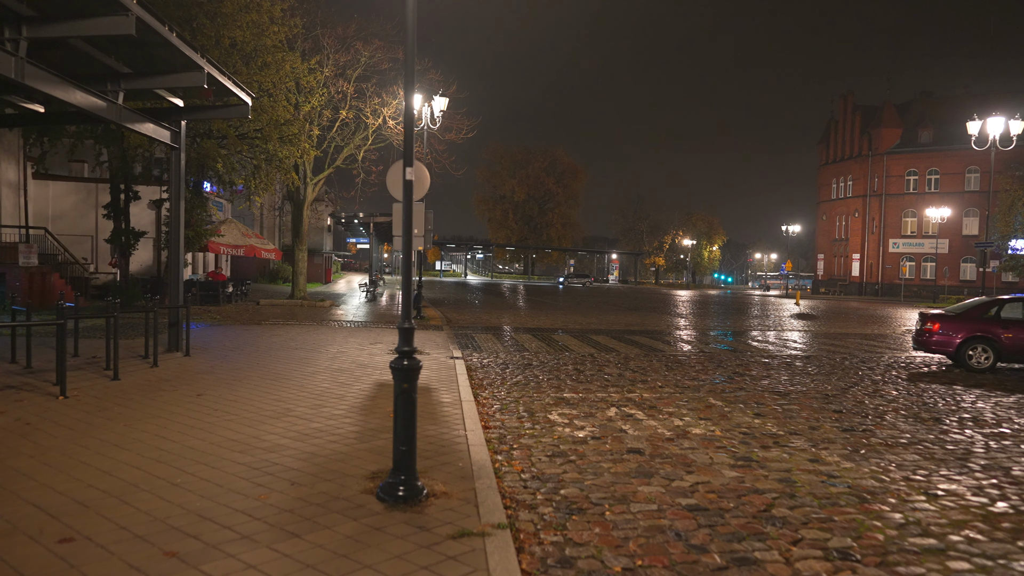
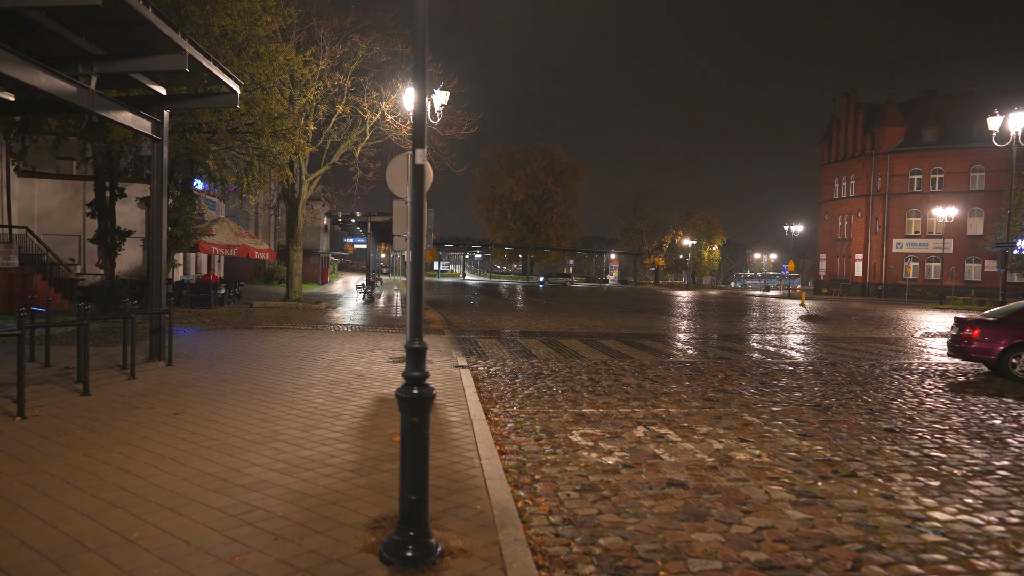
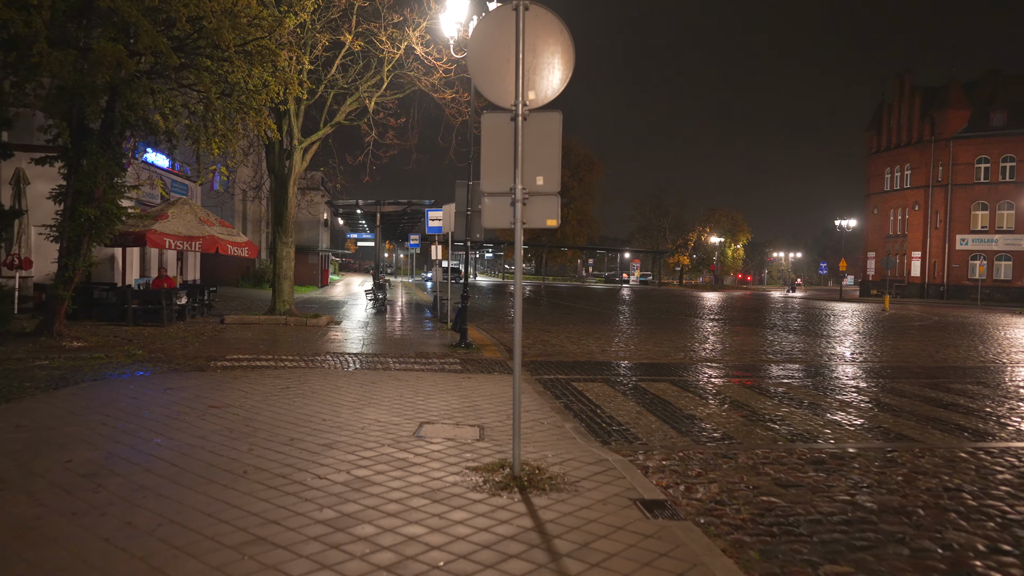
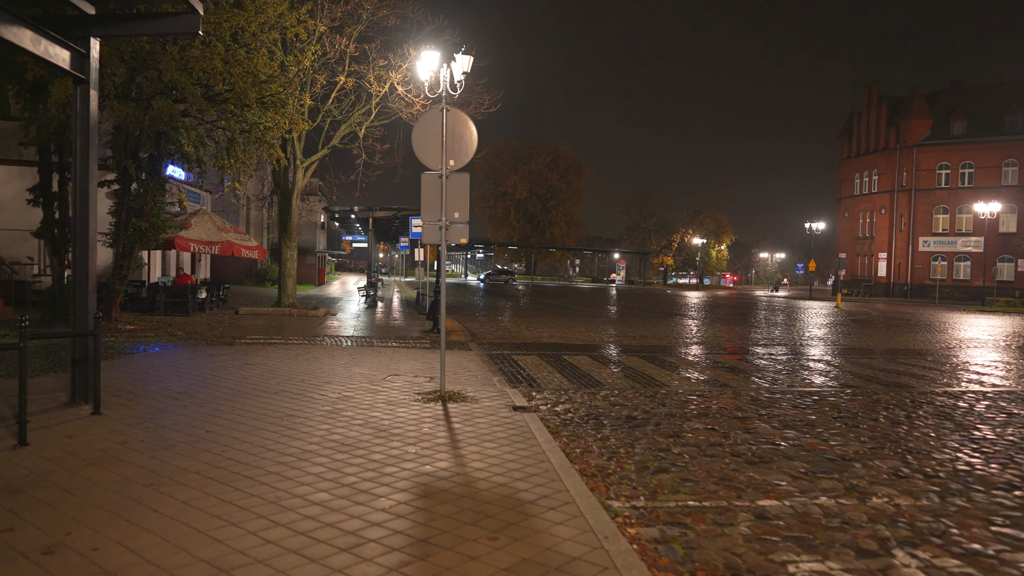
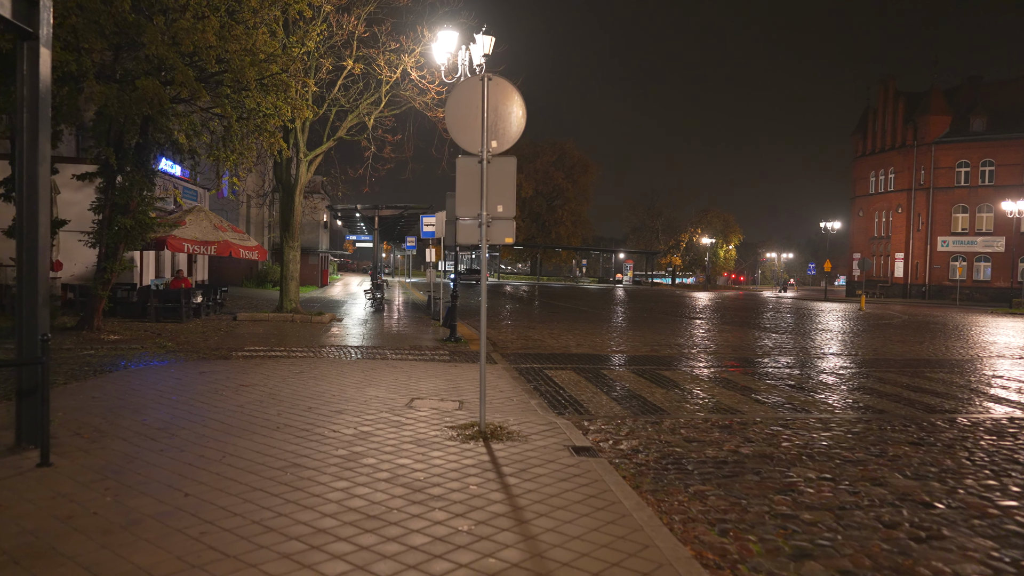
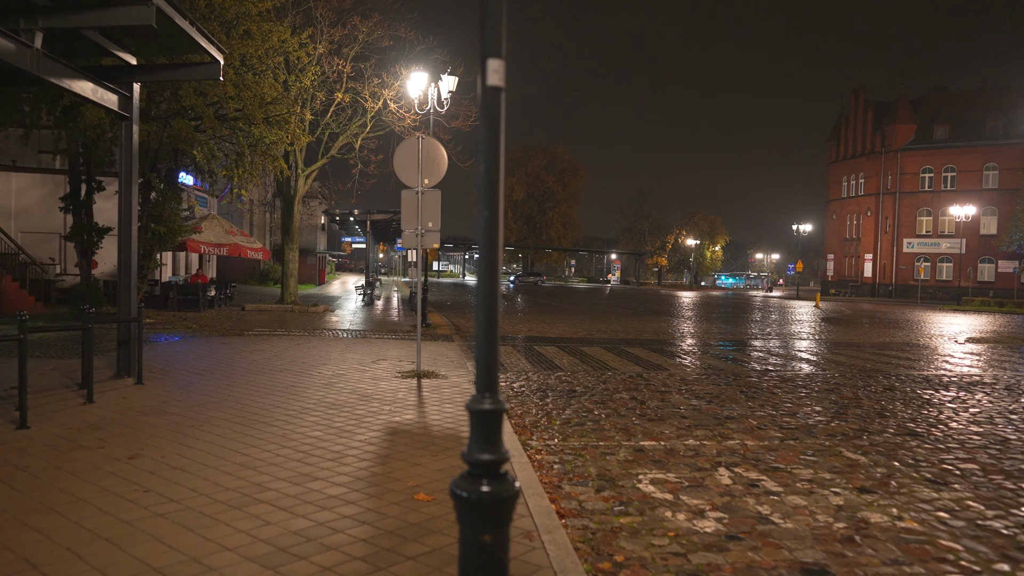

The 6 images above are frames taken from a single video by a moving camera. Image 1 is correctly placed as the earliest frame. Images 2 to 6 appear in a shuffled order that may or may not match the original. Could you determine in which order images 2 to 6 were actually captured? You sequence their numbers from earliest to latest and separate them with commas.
2, 6, 4, 5, 3
